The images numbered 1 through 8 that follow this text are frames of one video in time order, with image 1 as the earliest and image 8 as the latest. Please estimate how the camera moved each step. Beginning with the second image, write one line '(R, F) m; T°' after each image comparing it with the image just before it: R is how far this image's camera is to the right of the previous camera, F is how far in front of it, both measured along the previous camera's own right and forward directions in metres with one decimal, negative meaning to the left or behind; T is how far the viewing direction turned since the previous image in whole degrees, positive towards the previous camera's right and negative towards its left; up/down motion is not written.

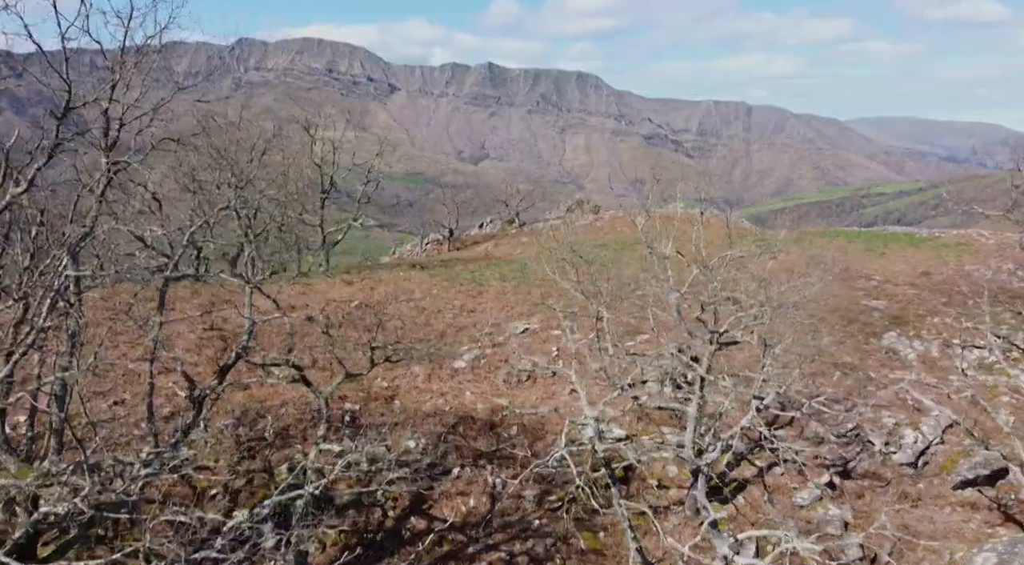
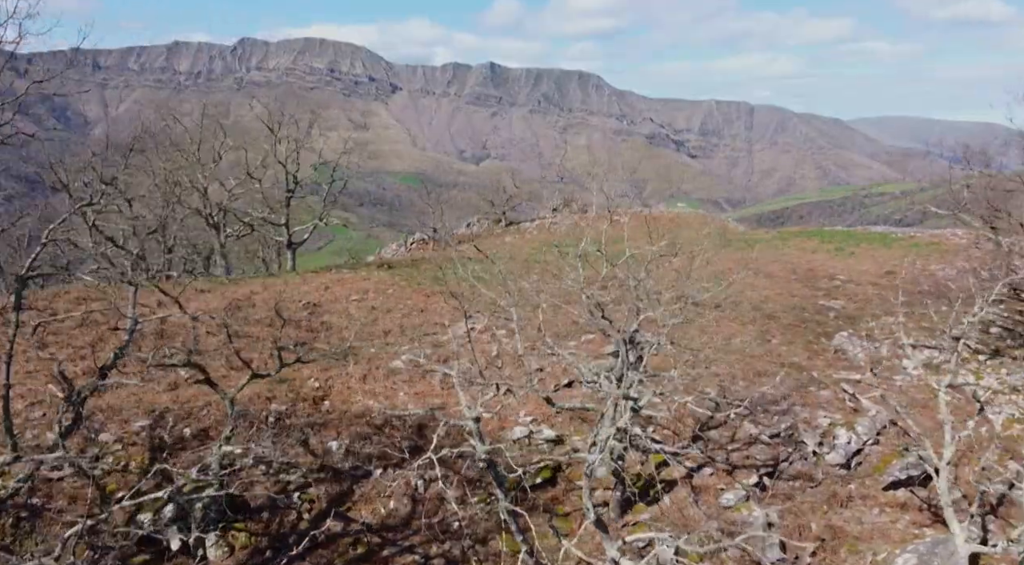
(+1.3, +0.1) m; 0°
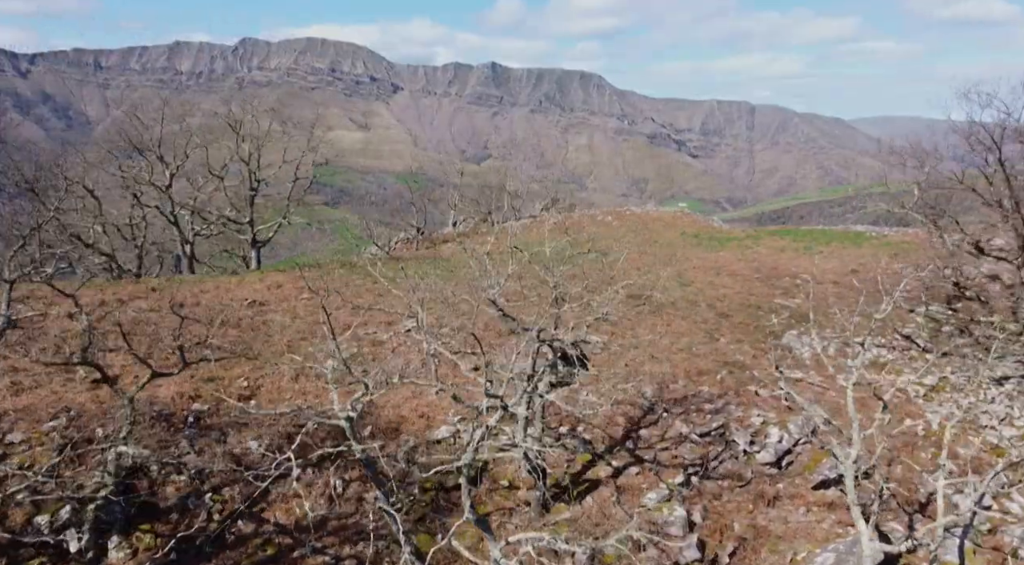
(+1.4, +0.1) m; +1°
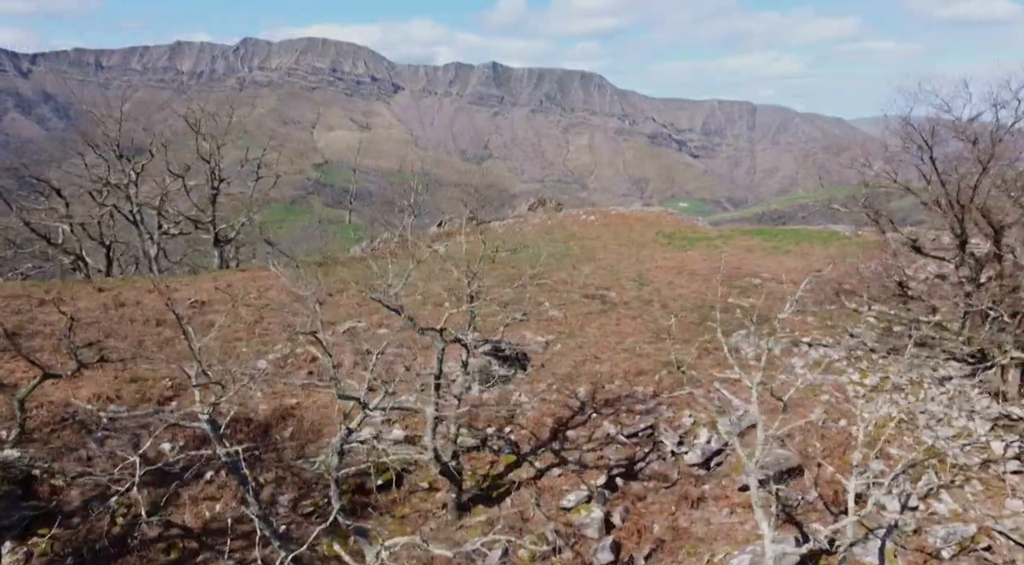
(+1.4, +0.2) m; +1°
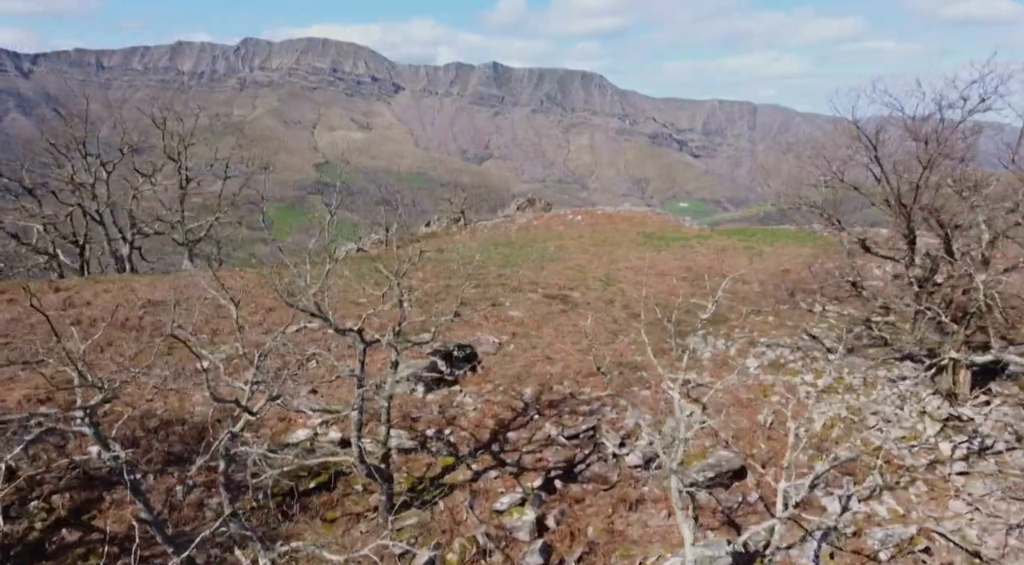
(+1.1, +0.2) m; 0°
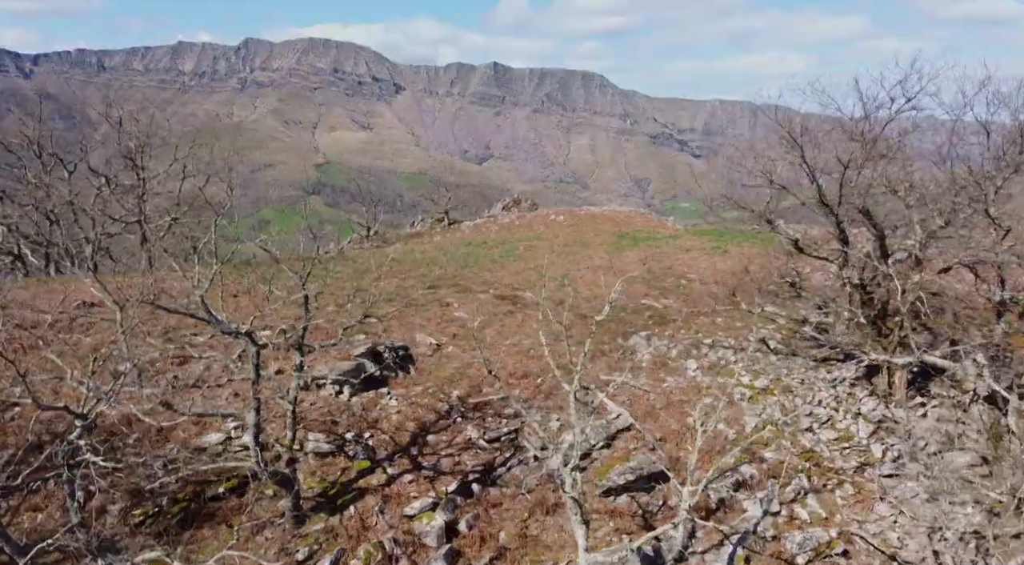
(+1.5, +0.2) m; +1°
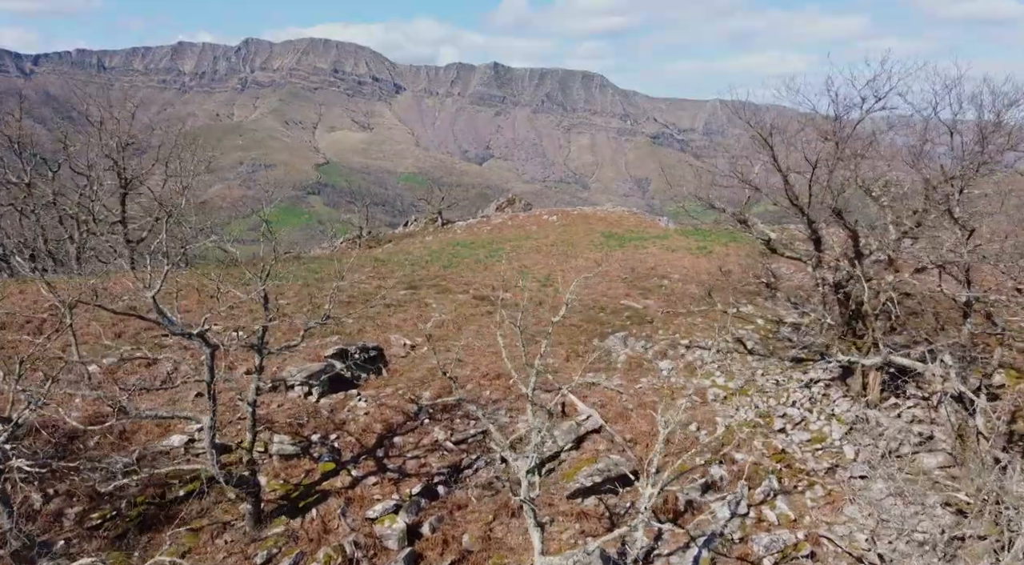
(+0.6, +0.1) m; 0°
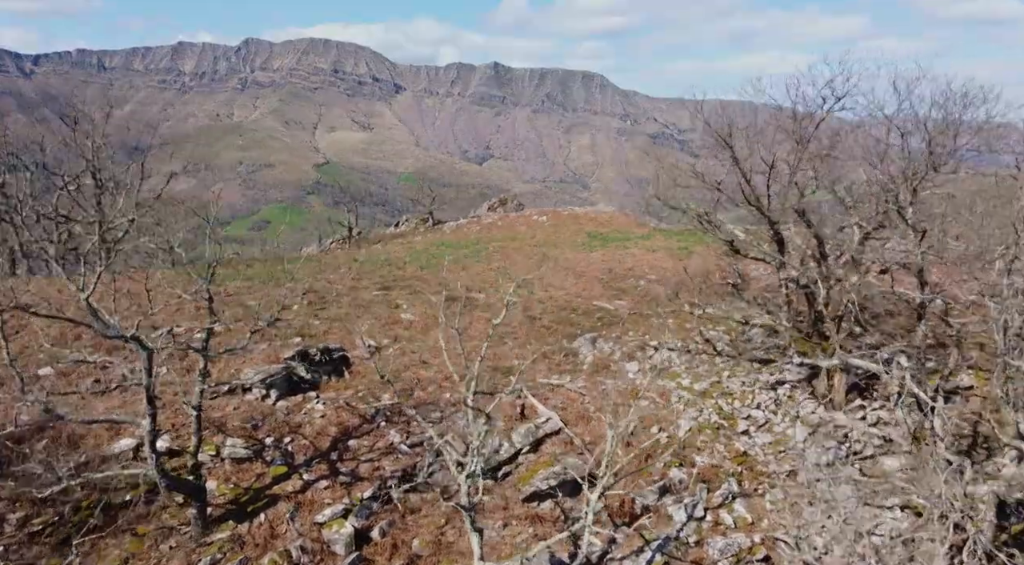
(+0.8, +0.2) m; 0°
